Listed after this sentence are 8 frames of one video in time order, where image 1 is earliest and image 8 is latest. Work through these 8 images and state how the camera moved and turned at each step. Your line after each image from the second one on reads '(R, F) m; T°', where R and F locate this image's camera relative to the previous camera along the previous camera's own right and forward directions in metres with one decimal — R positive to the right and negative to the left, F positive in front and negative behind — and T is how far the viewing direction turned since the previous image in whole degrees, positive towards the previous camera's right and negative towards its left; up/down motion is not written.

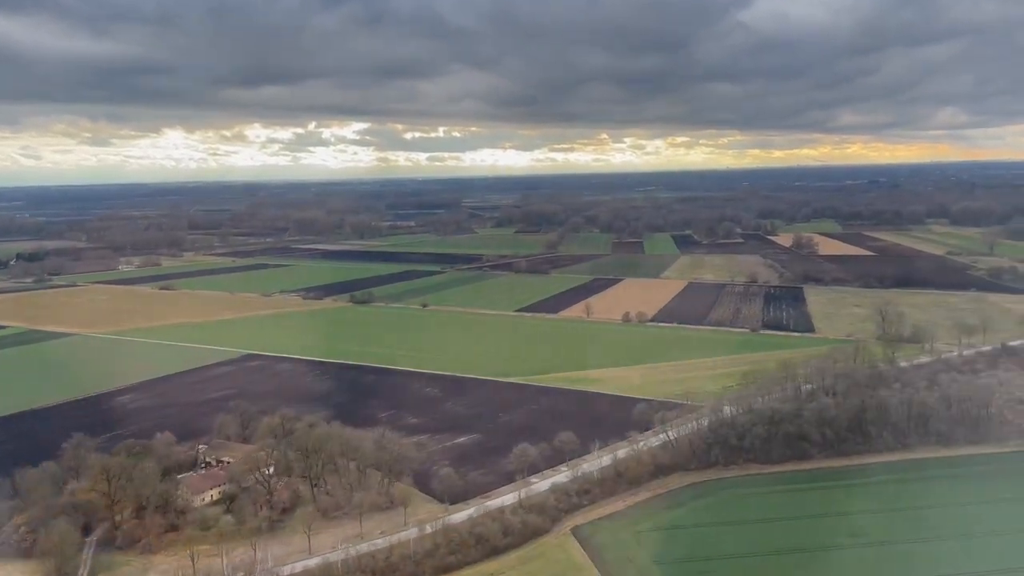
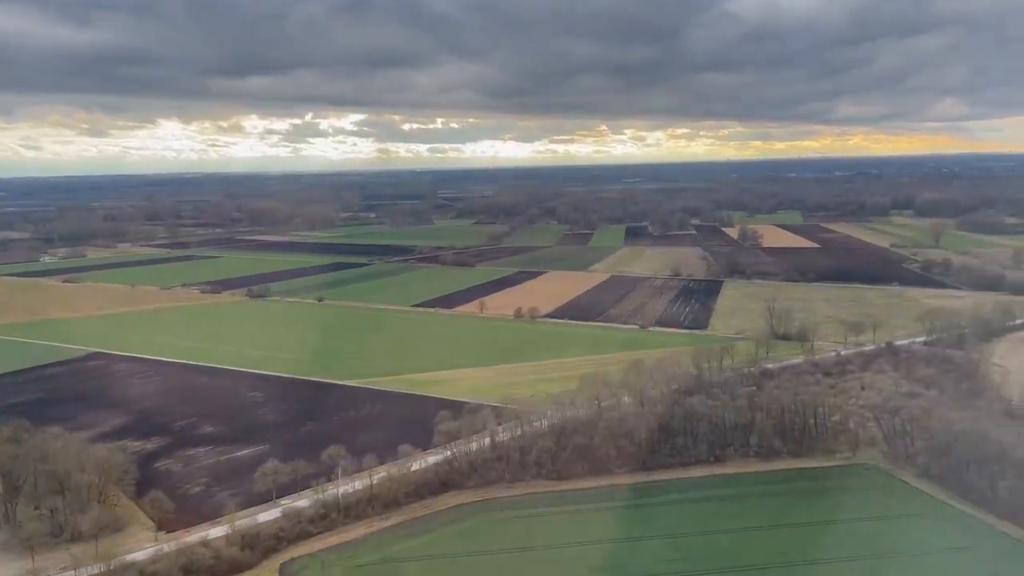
(+7.3, +2.8) m; +1°
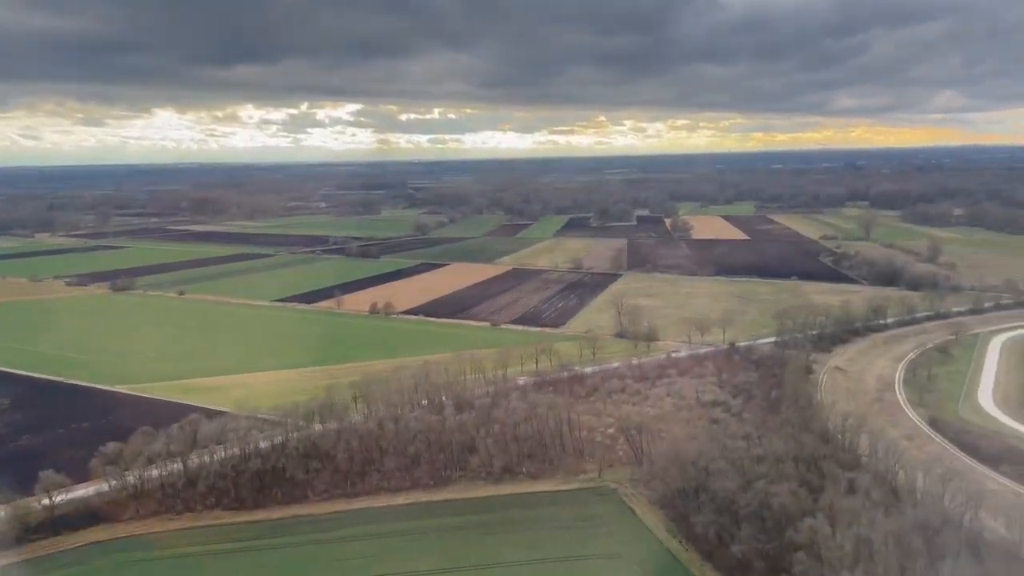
(+8.7, +3.3) m; +1°
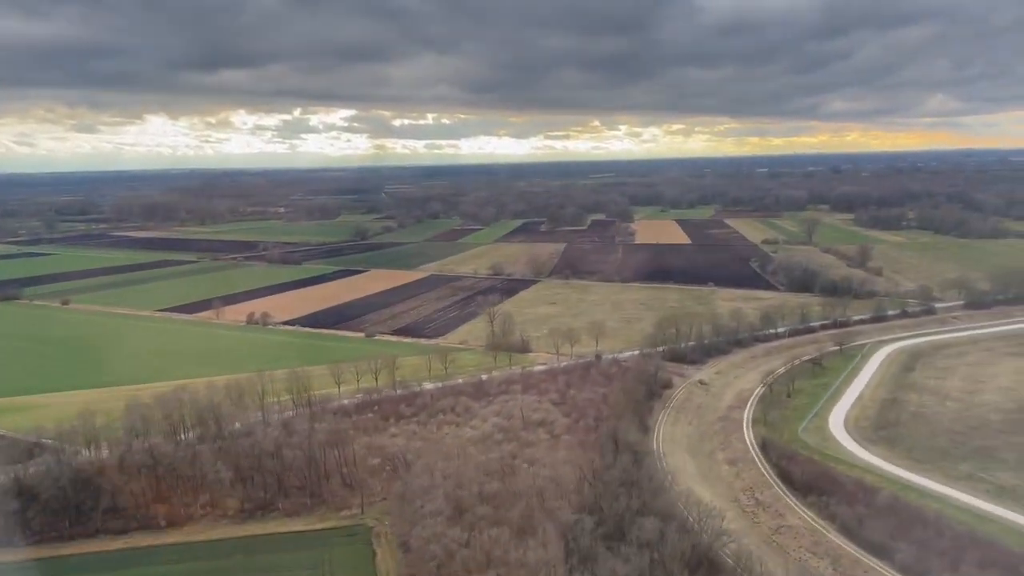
(+6.3, +2.3) m; +1°
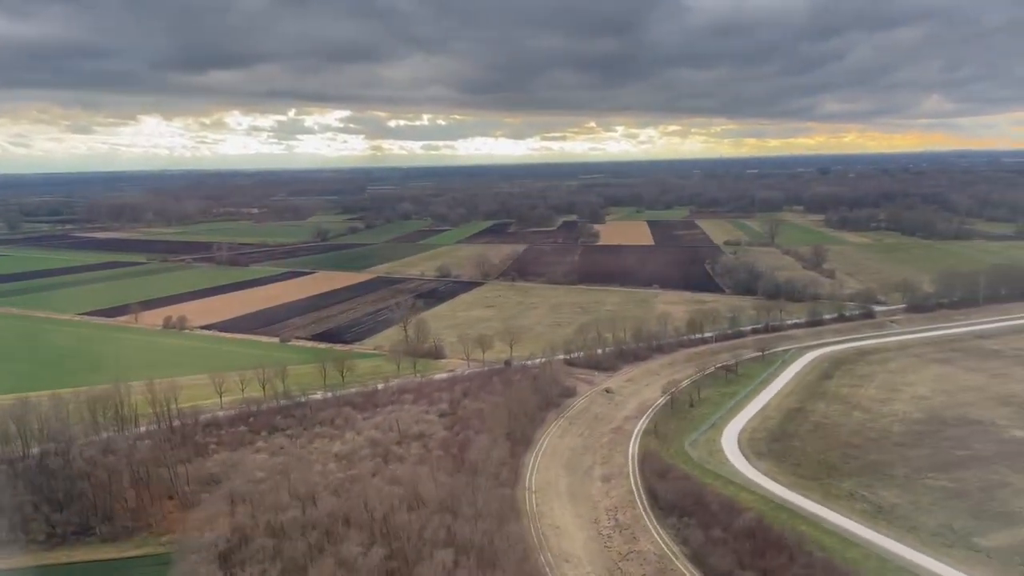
(+3.8, +1.4) m; +1°
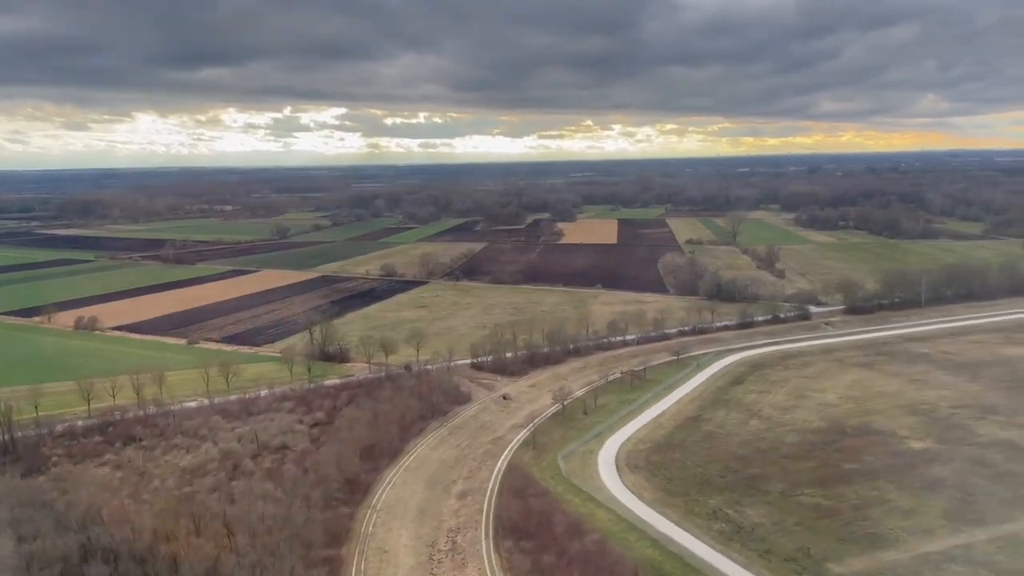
(+3.9, +1.5) m; 0°
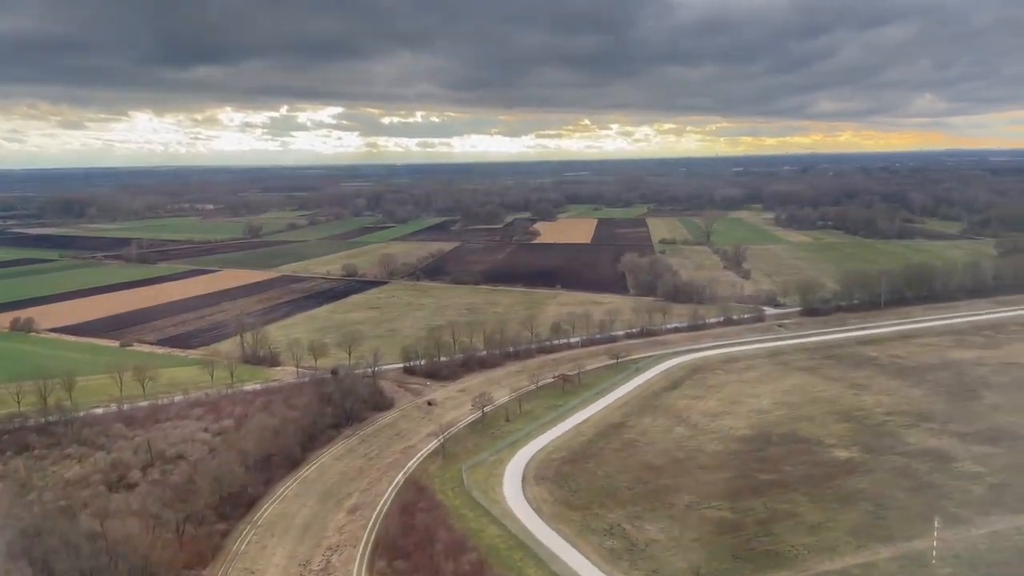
(+2.6, +1.0) m; 0°
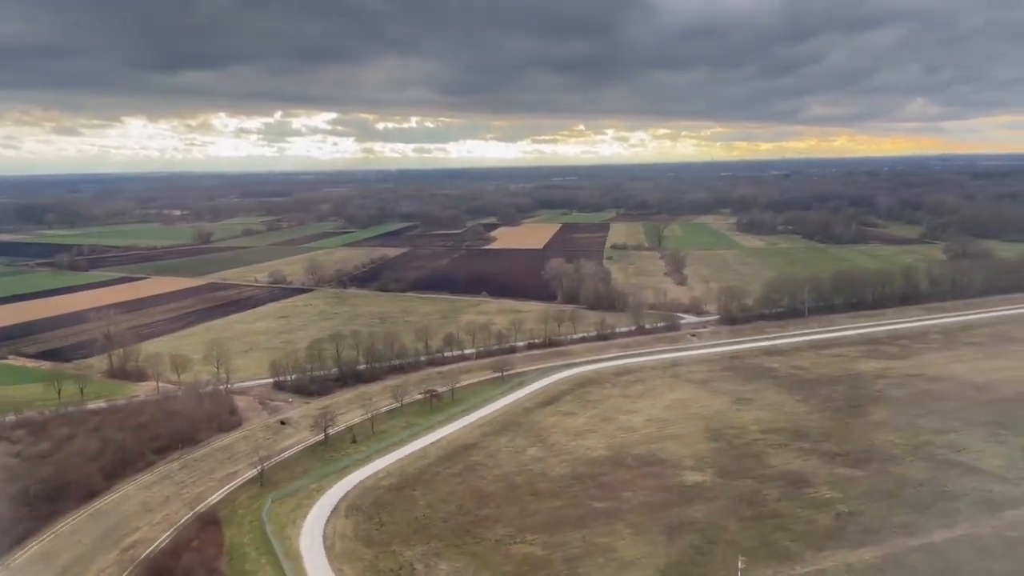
(+4.7, +1.7) m; +1°
